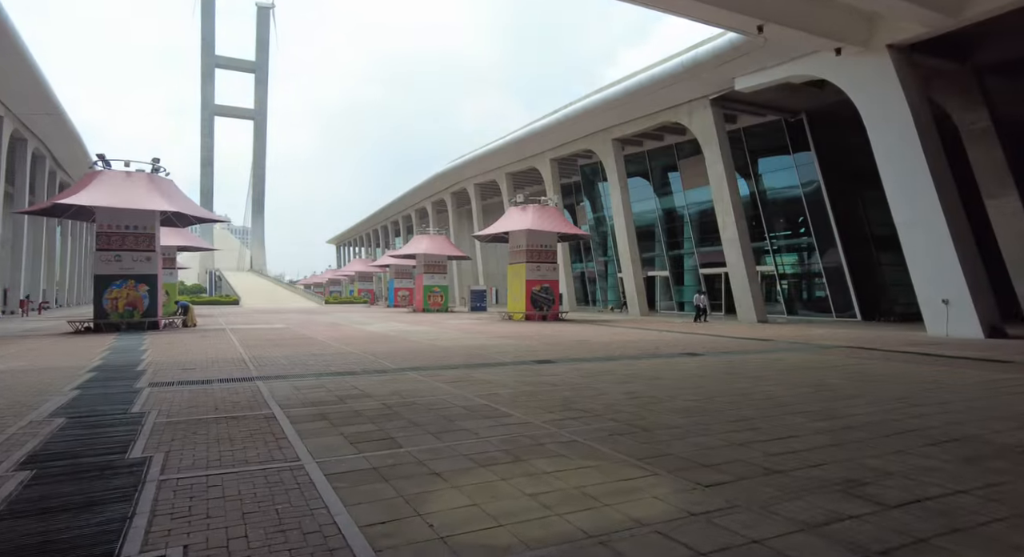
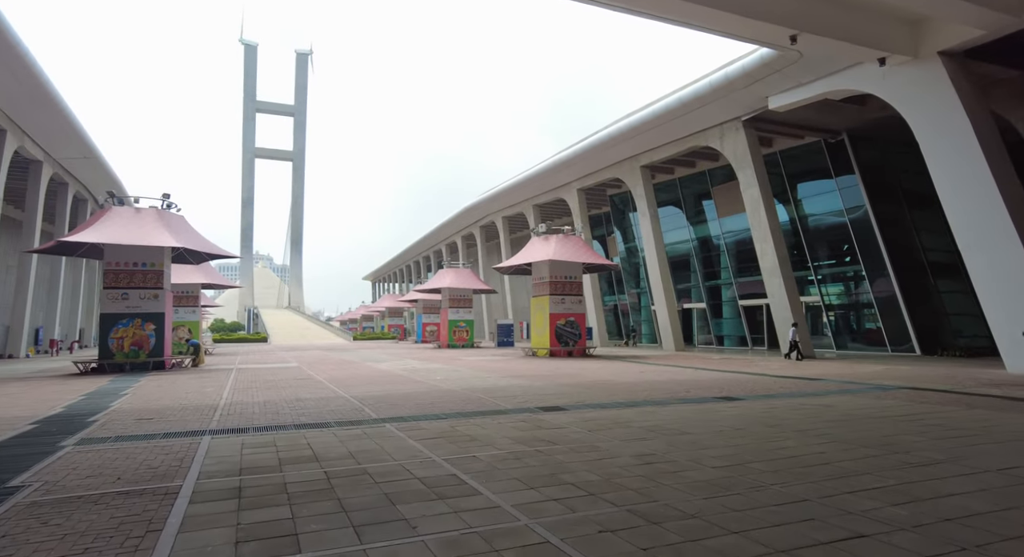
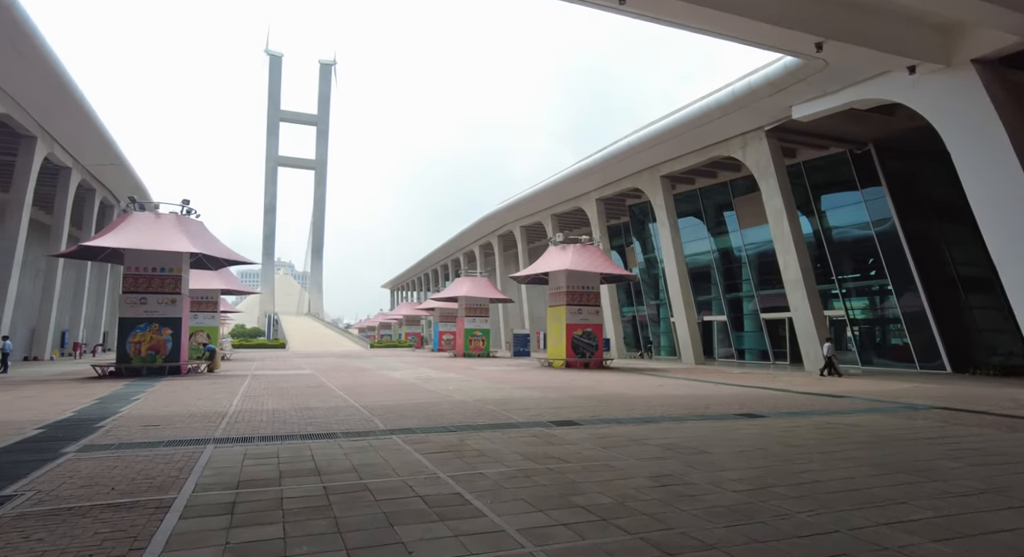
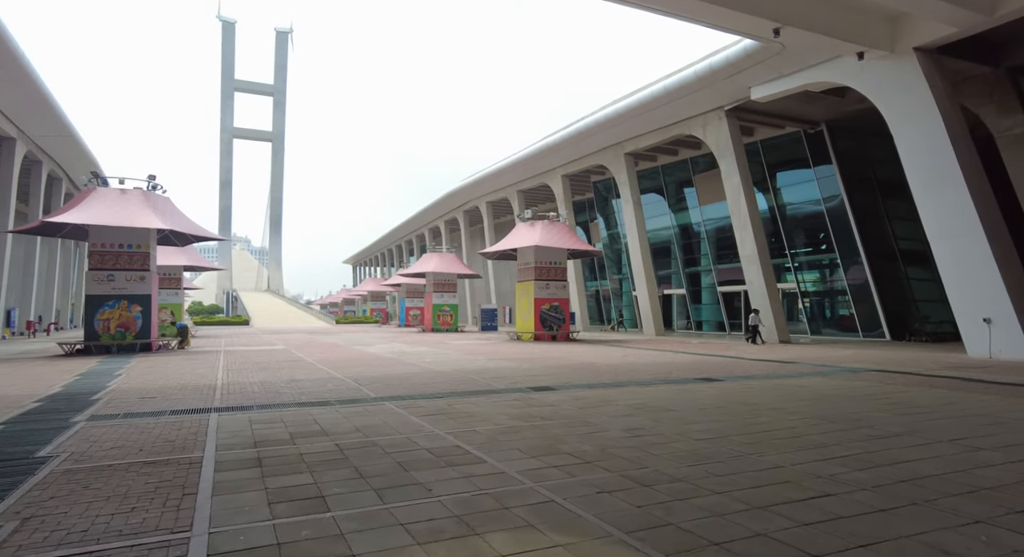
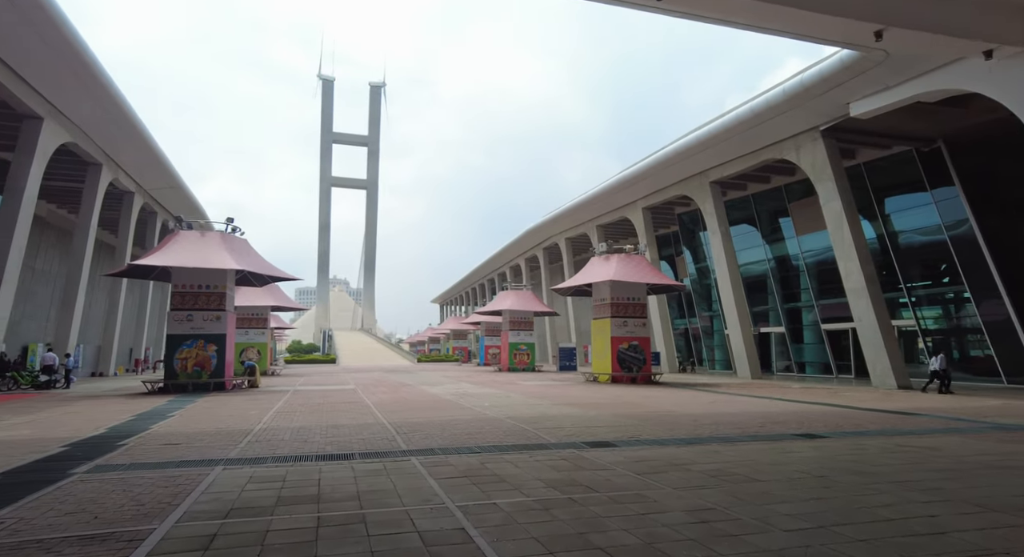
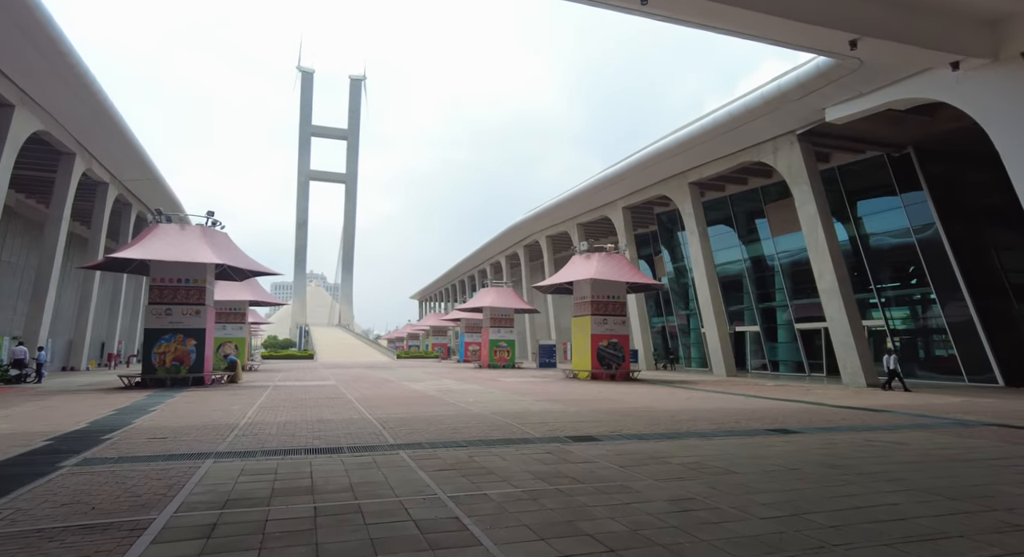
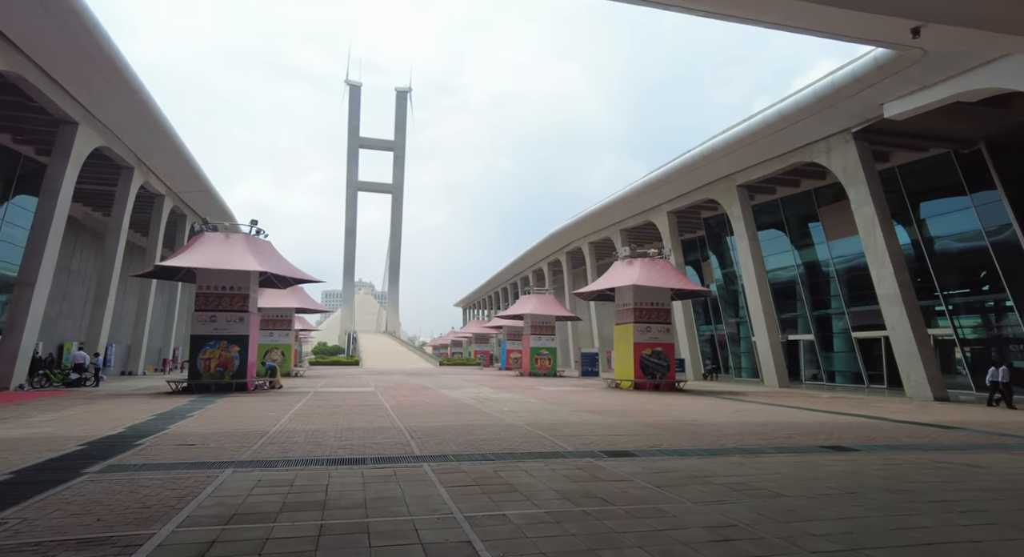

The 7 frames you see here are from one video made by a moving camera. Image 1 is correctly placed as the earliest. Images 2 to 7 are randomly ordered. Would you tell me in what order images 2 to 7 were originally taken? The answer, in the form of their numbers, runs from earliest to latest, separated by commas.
4, 2, 3, 6, 5, 7
